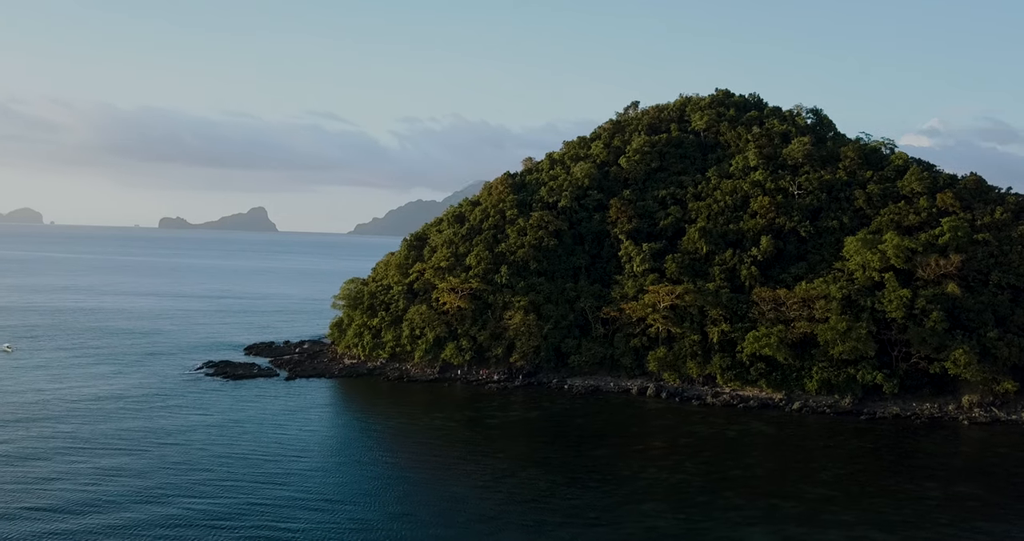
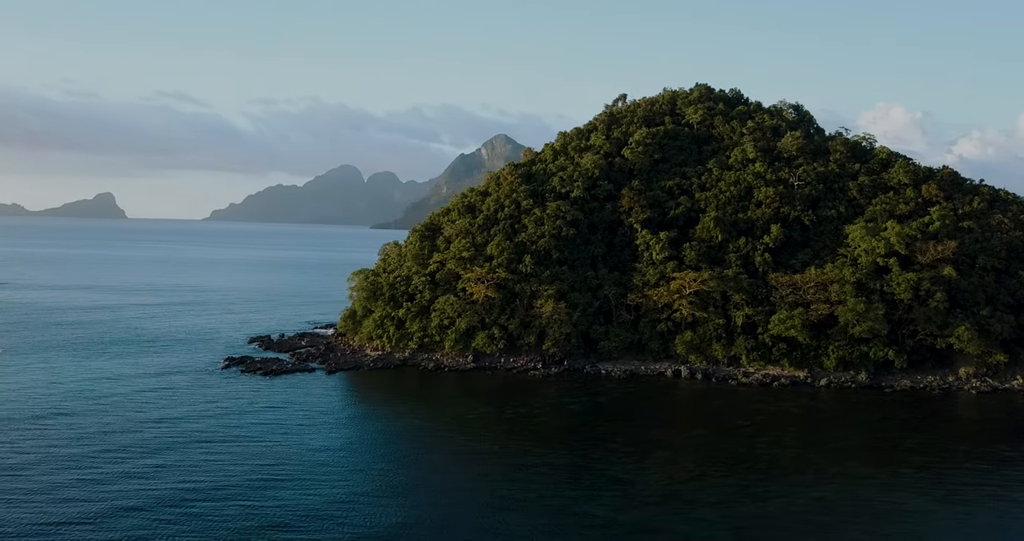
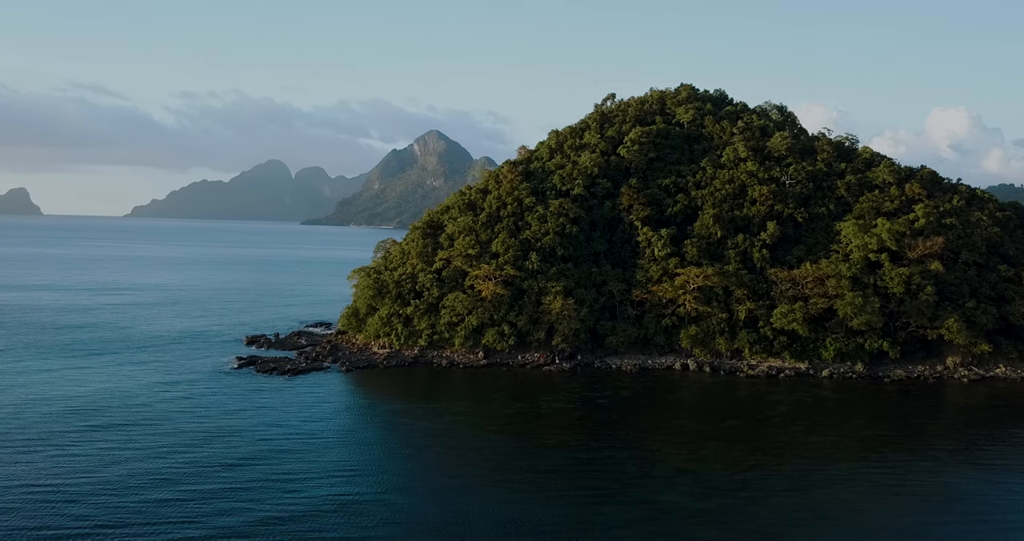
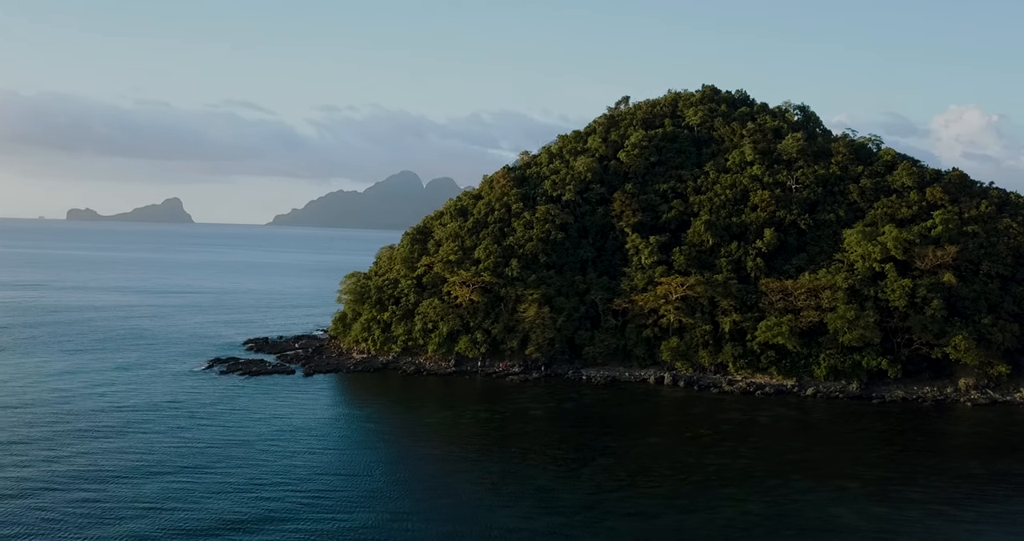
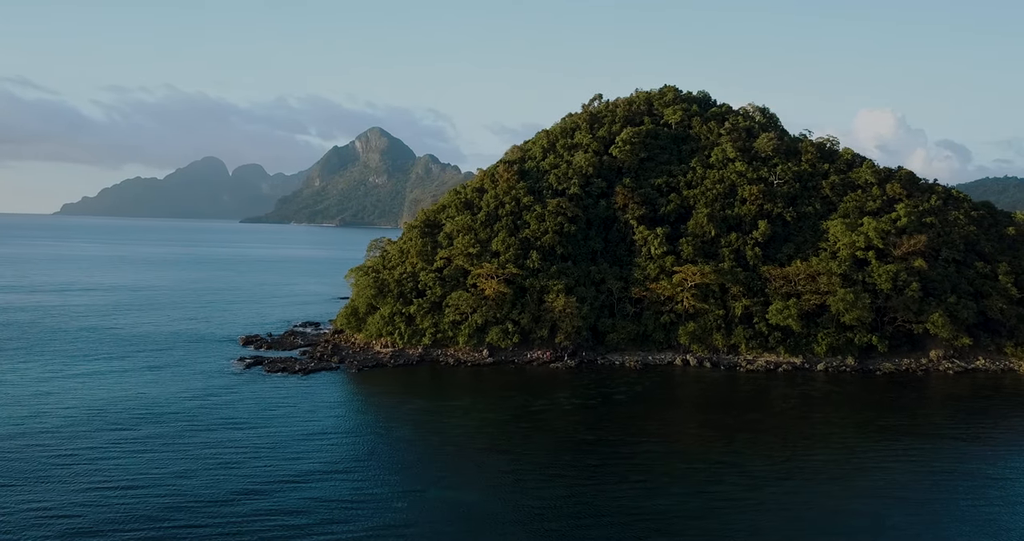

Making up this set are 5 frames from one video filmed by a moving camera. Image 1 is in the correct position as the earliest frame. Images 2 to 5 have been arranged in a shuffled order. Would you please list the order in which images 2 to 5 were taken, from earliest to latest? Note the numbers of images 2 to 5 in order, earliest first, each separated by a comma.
4, 2, 3, 5
